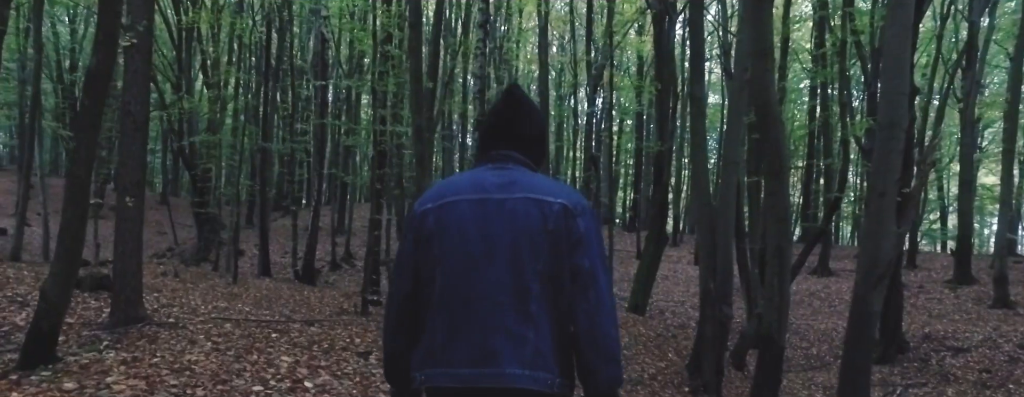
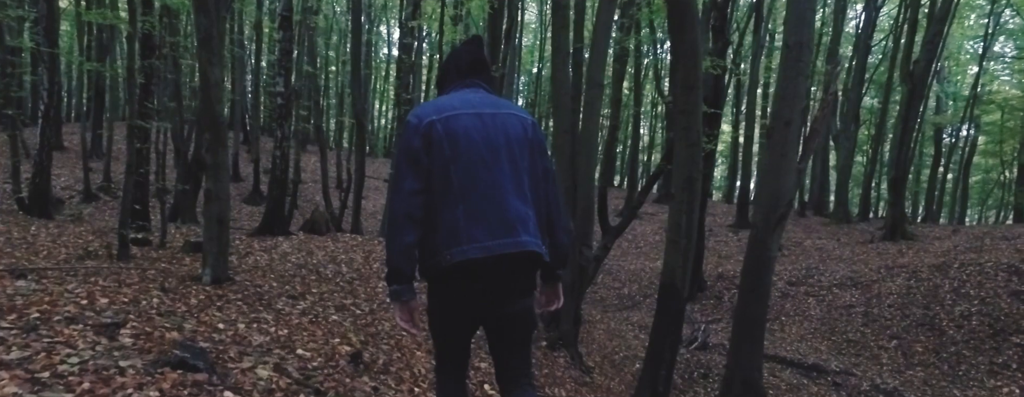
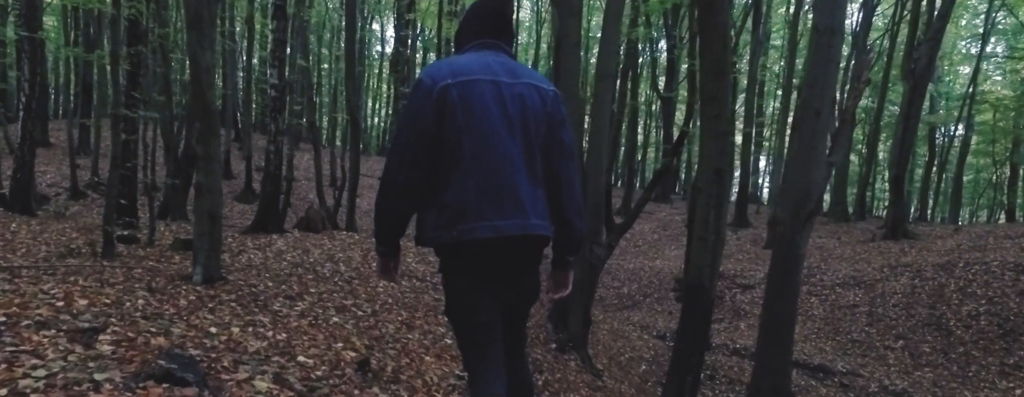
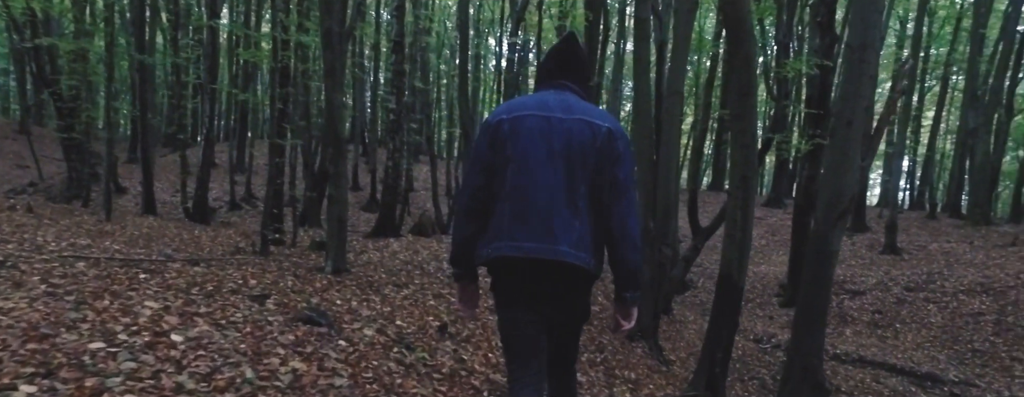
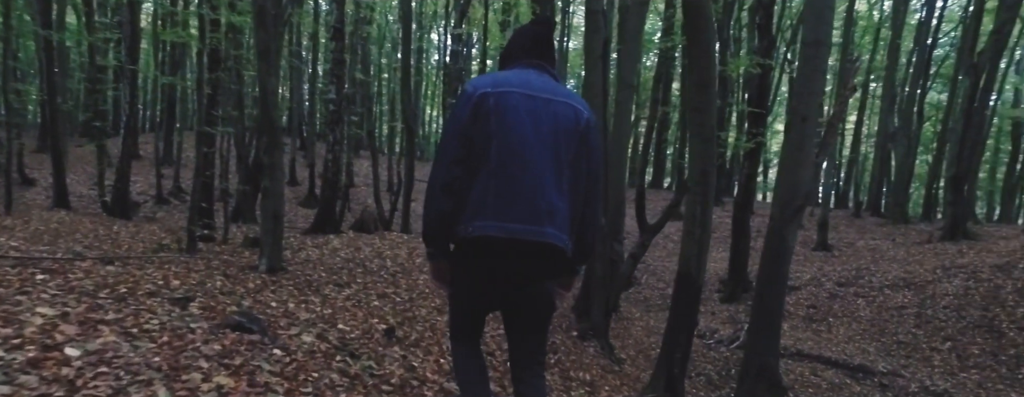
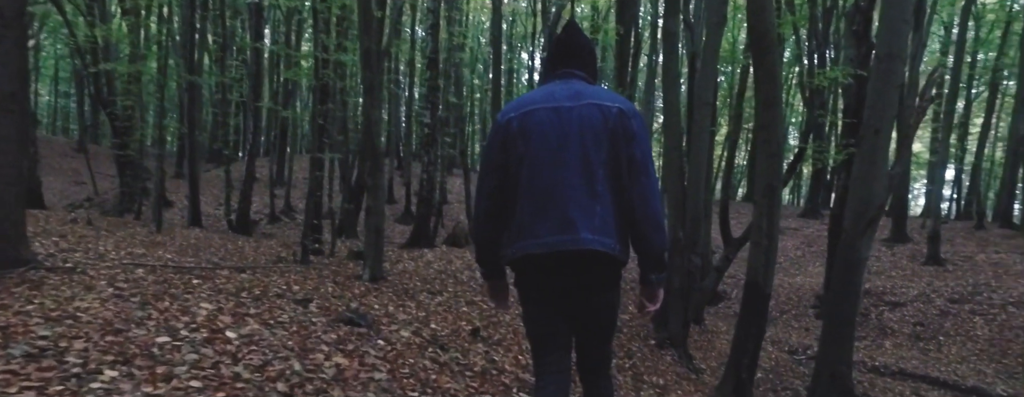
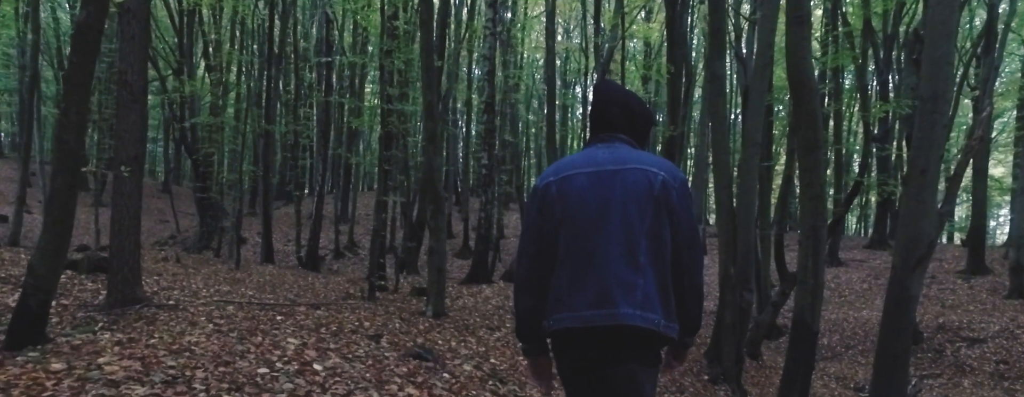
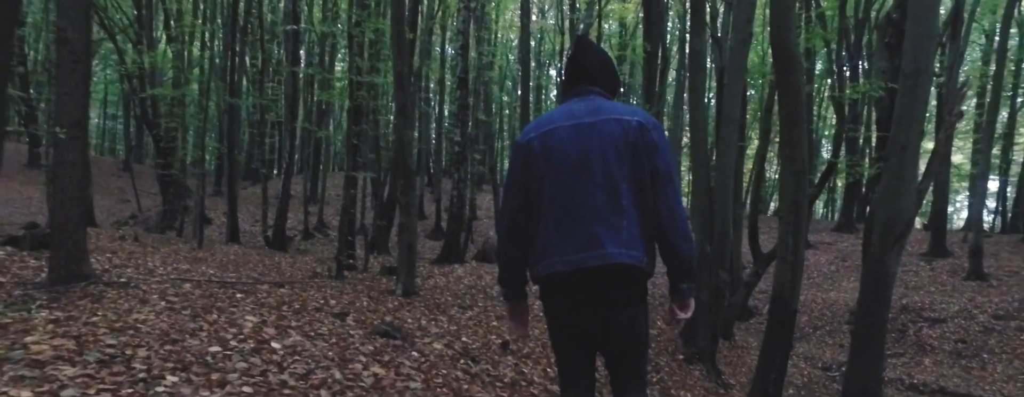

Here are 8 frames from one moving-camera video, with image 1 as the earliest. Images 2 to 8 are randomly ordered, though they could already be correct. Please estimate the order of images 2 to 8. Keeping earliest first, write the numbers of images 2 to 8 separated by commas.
7, 8, 6, 4, 5, 2, 3
